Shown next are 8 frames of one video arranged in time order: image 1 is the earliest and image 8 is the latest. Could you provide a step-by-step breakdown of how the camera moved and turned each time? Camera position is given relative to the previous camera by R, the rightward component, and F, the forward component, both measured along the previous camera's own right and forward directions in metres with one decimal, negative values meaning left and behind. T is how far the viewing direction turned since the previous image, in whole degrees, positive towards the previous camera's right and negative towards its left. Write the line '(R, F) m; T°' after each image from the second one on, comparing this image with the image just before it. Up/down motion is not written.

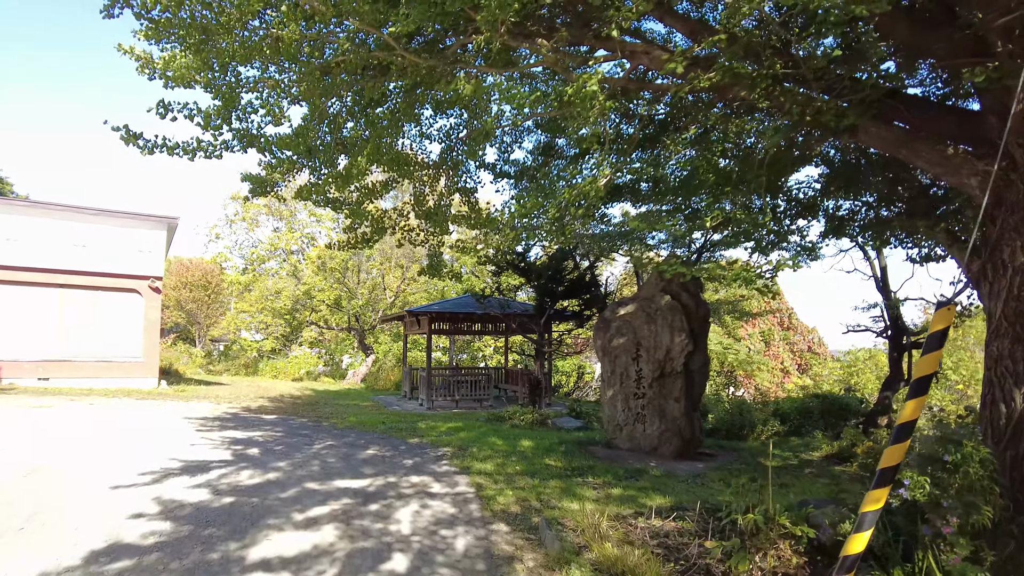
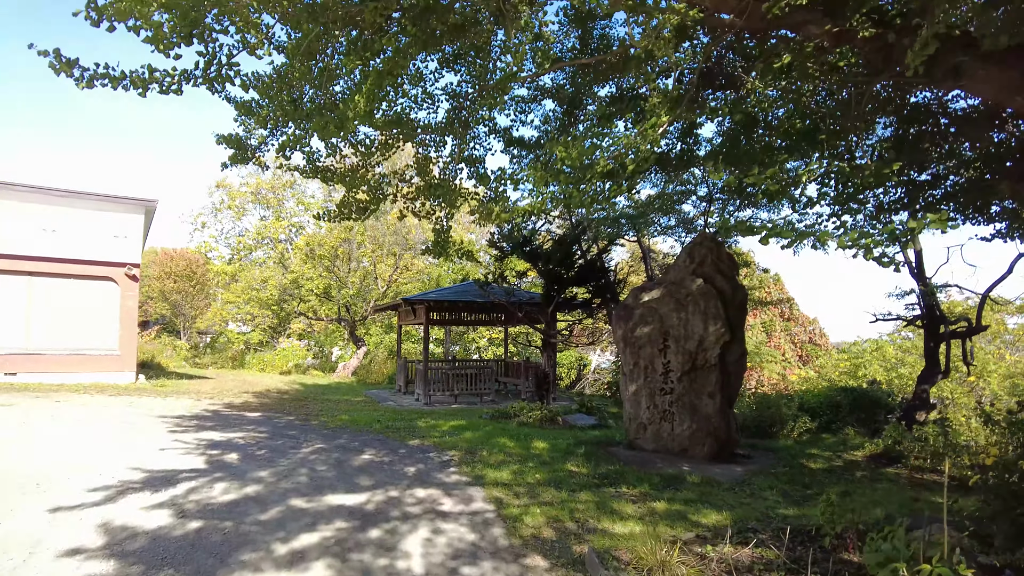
(-0.3, +1.0) m; +1°
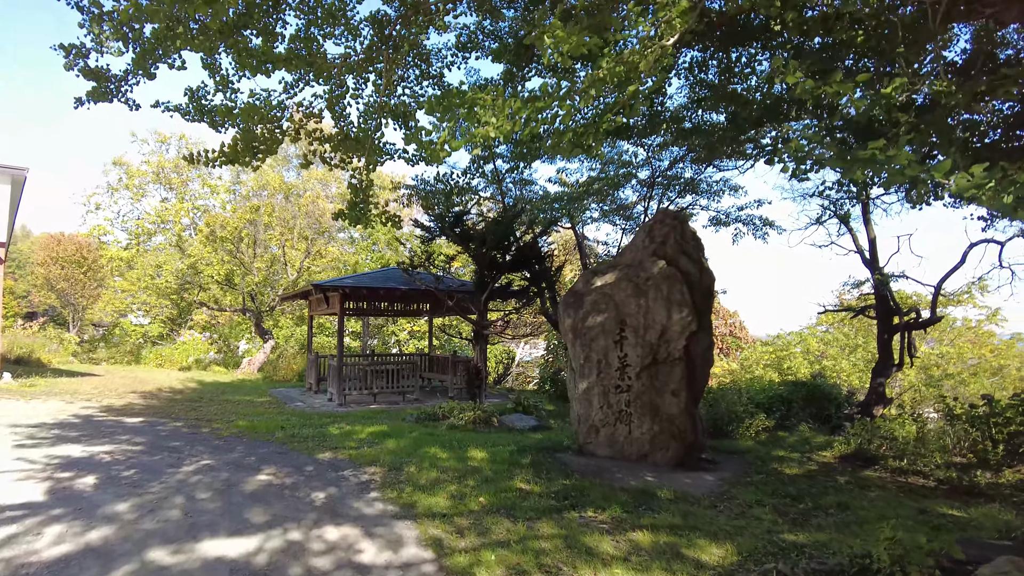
(-0.1, +1.2) m; +6°
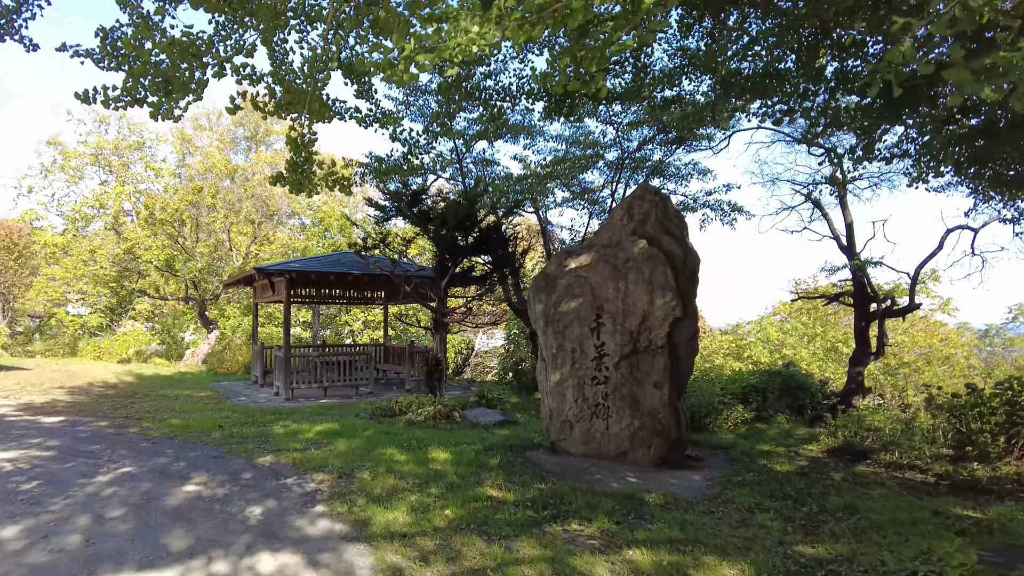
(-0.1, +0.7) m; +4°
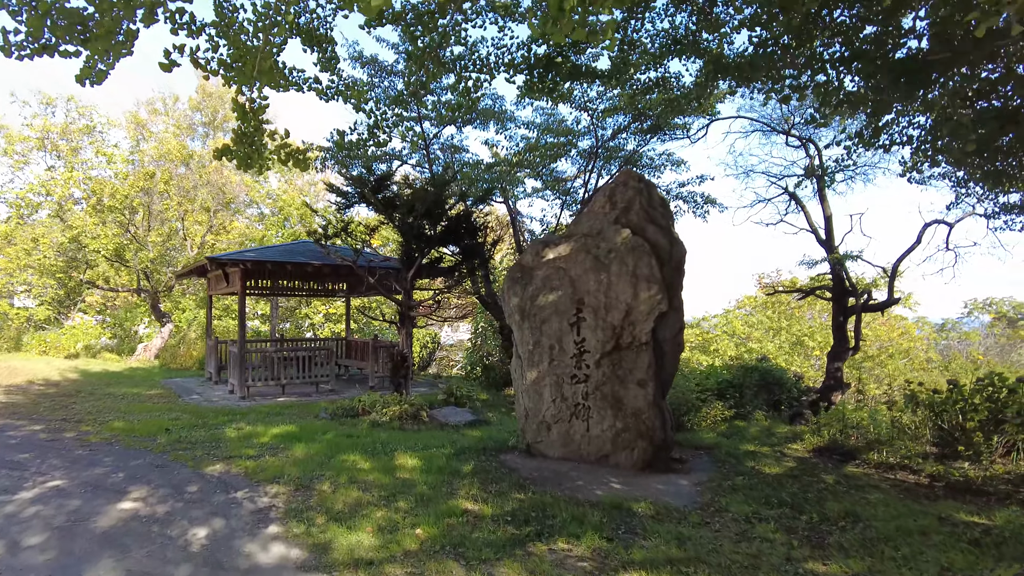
(-0.1, +0.5) m; +3°
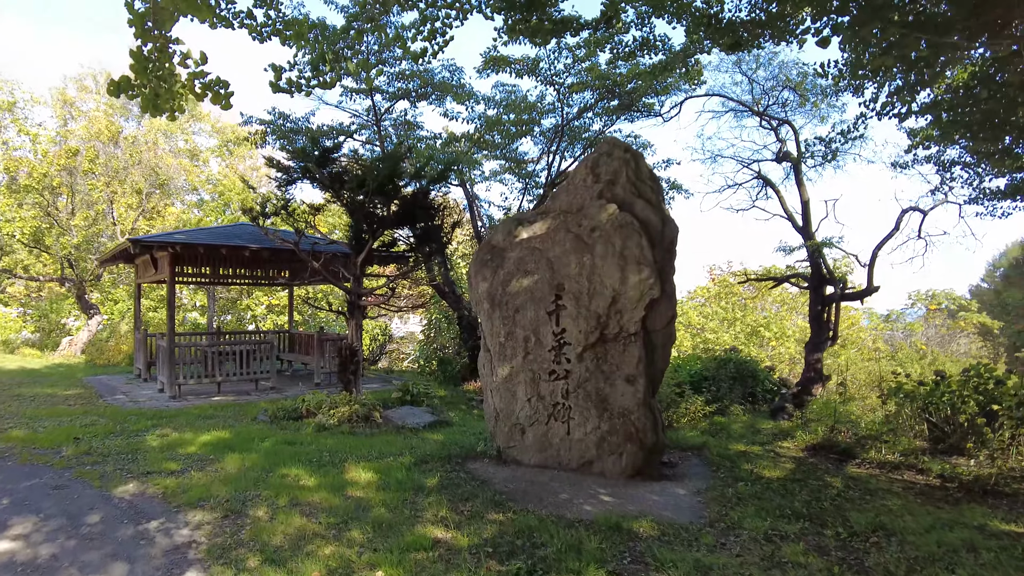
(-0.2, +0.8) m; +4°
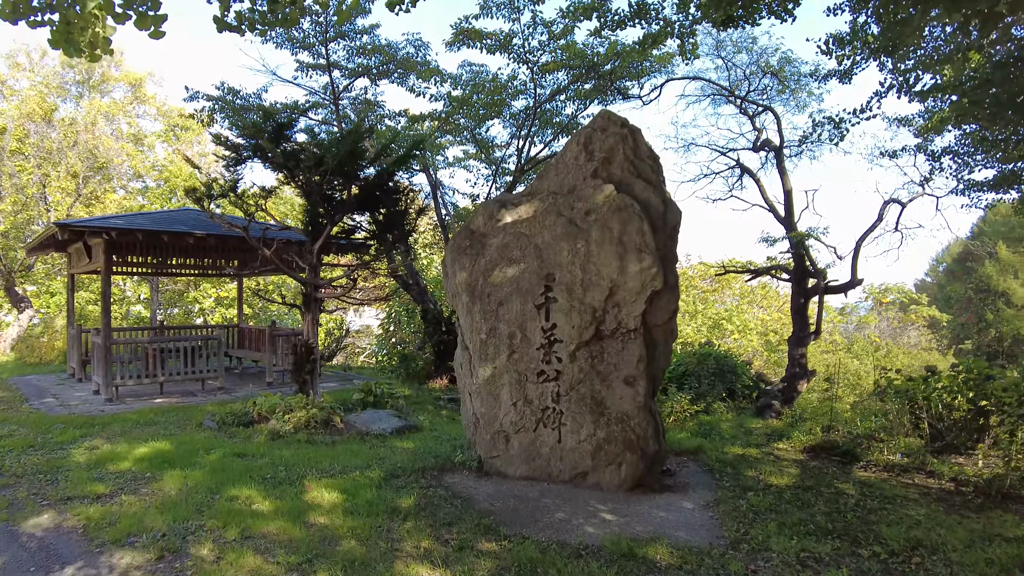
(-0.2, +0.6) m; +4°
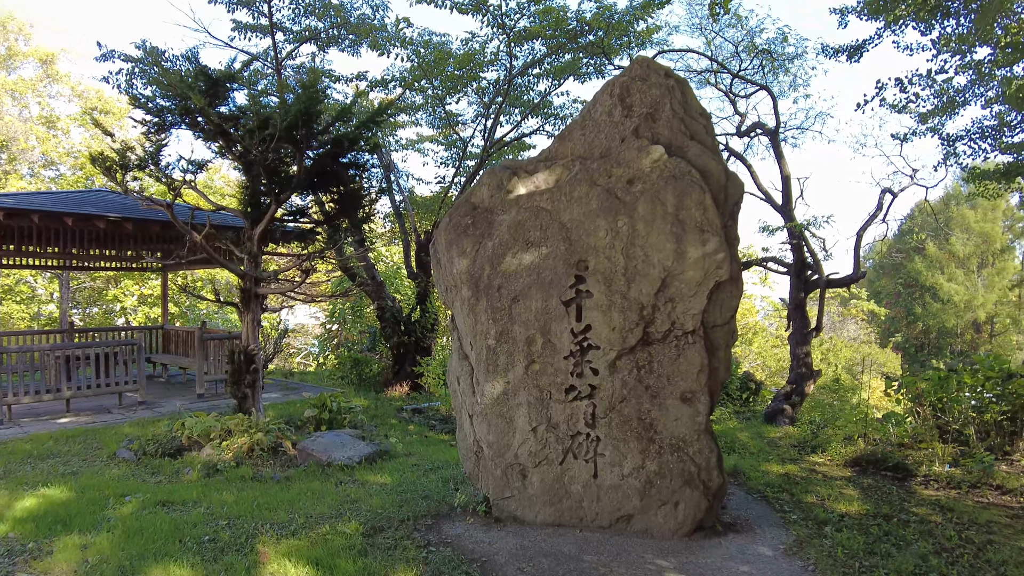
(-0.4, +1.1) m; +5°
